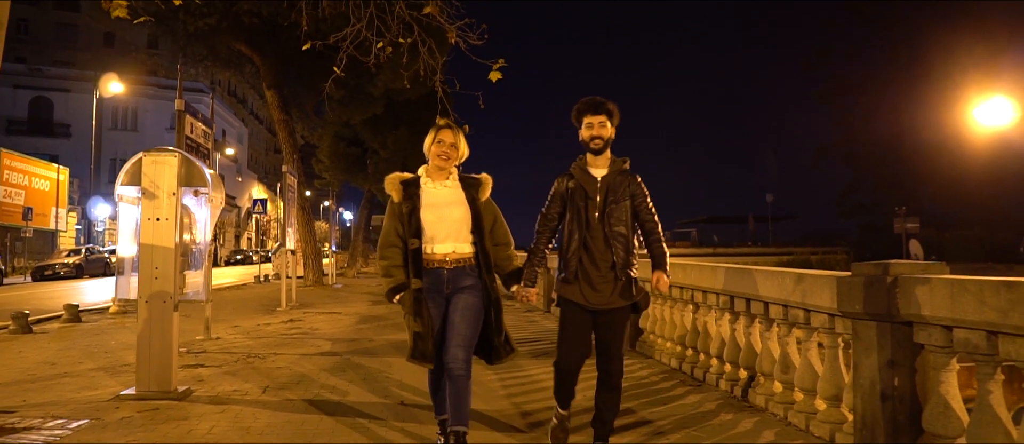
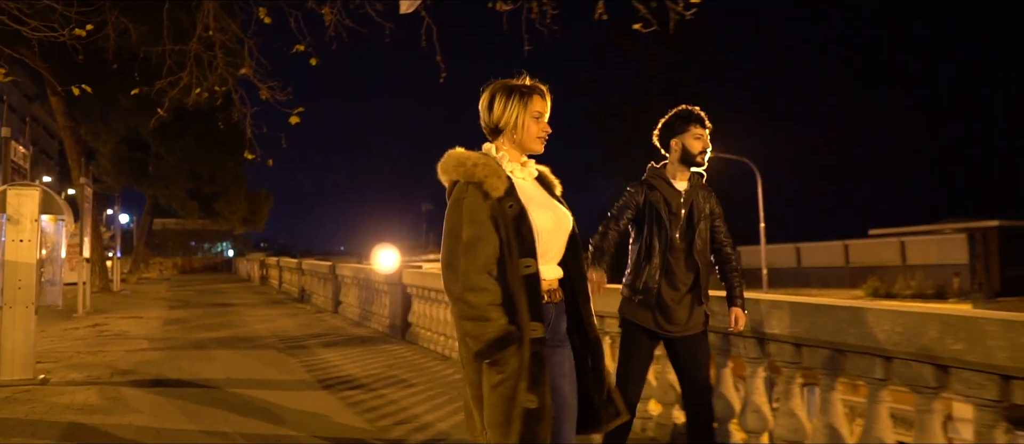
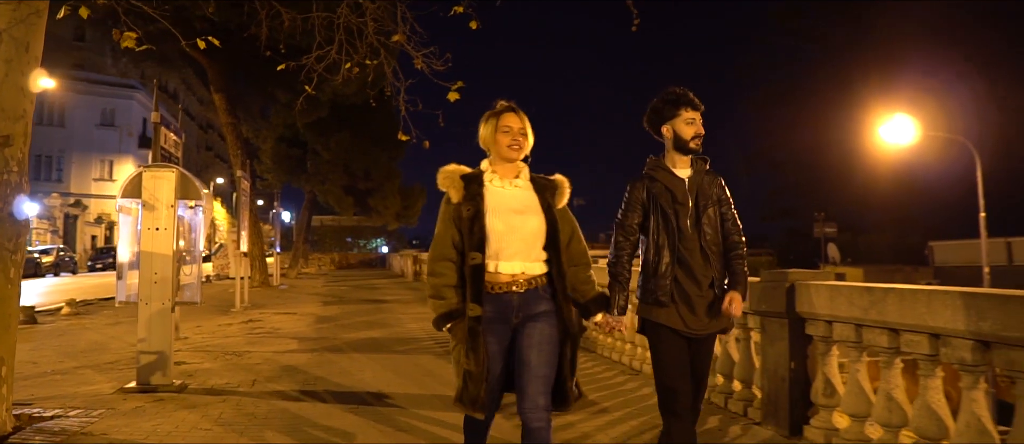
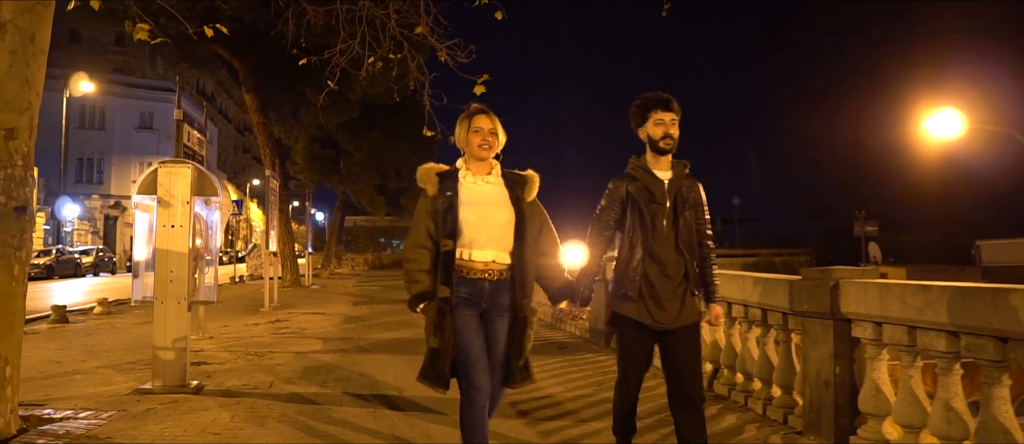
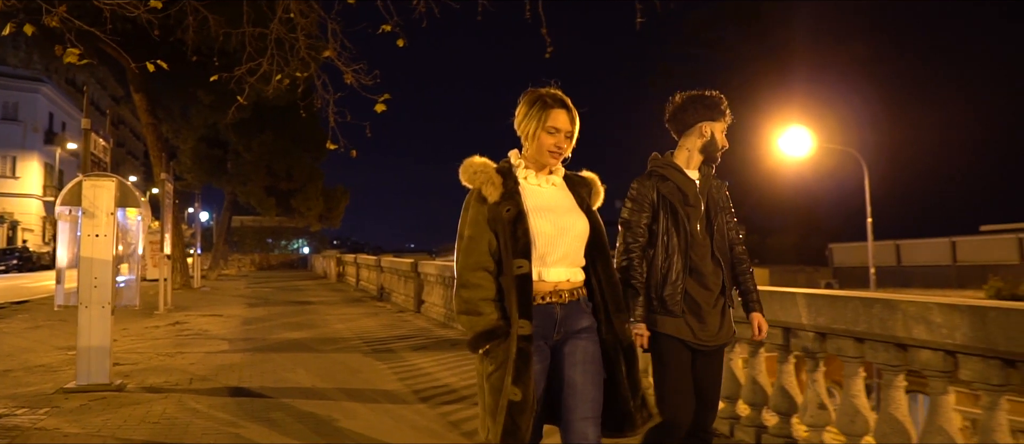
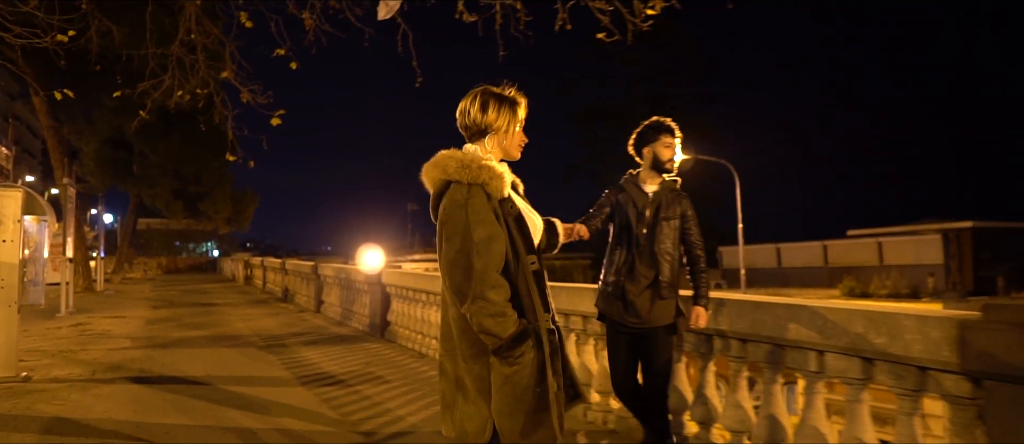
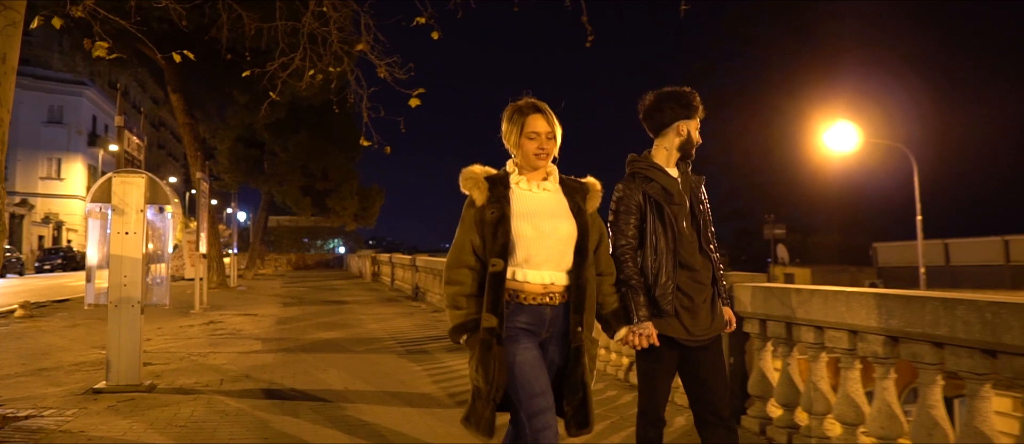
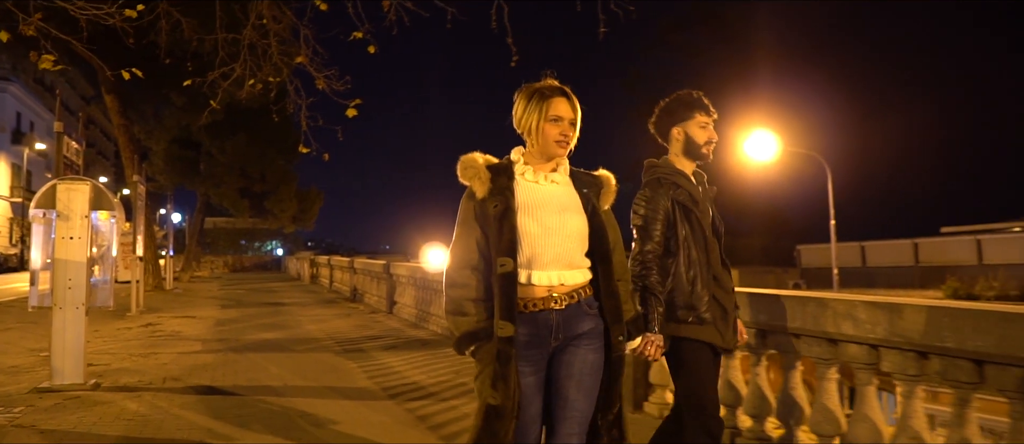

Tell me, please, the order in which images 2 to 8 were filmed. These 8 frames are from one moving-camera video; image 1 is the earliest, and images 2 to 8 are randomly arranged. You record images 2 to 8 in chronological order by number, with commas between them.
4, 3, 7, 5, 8, 2, 6
